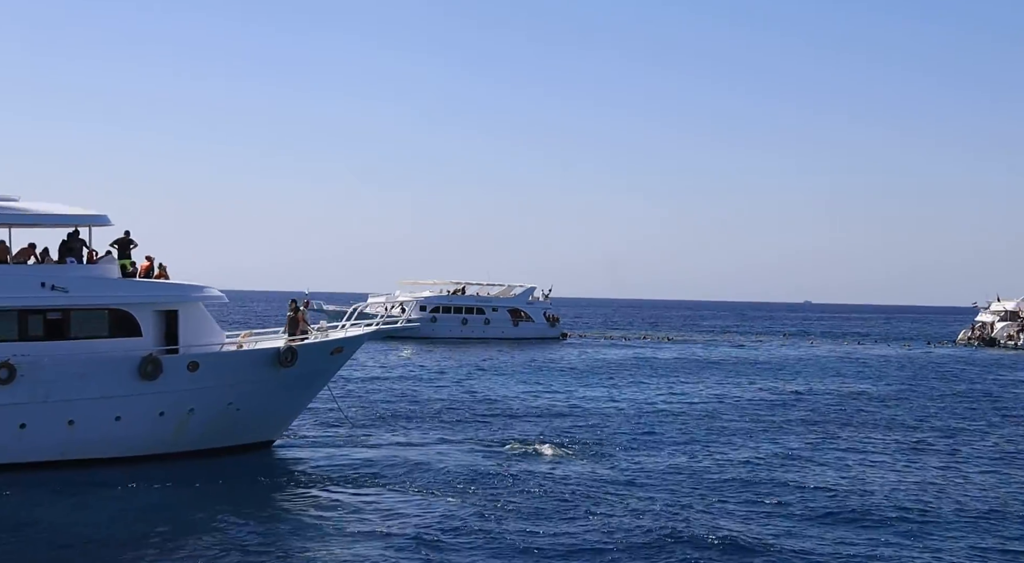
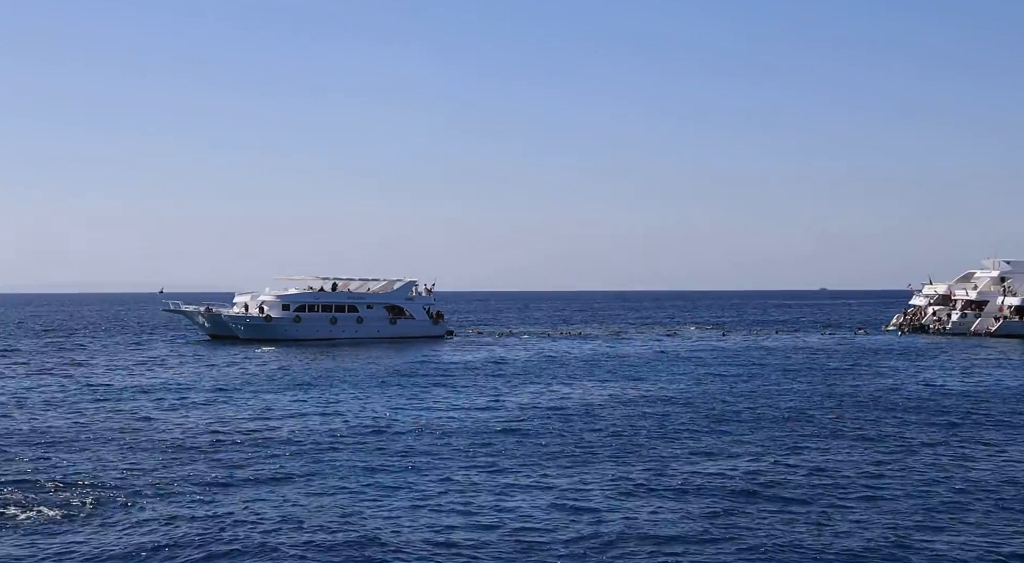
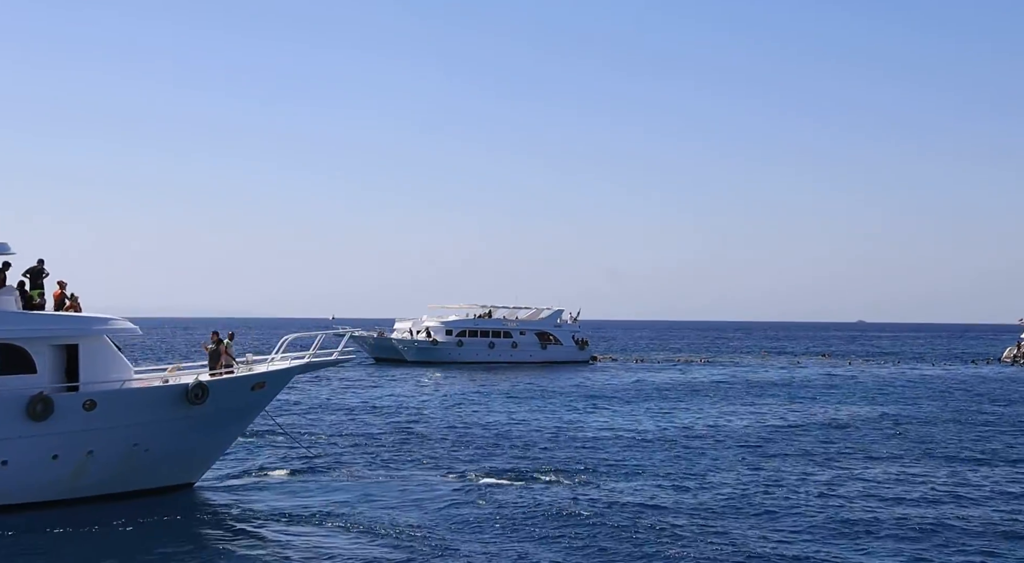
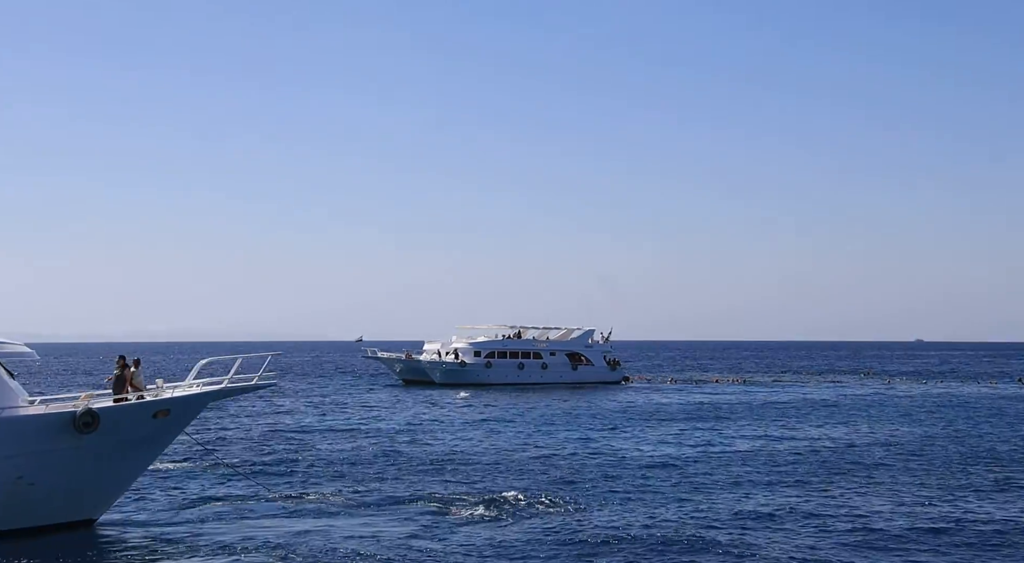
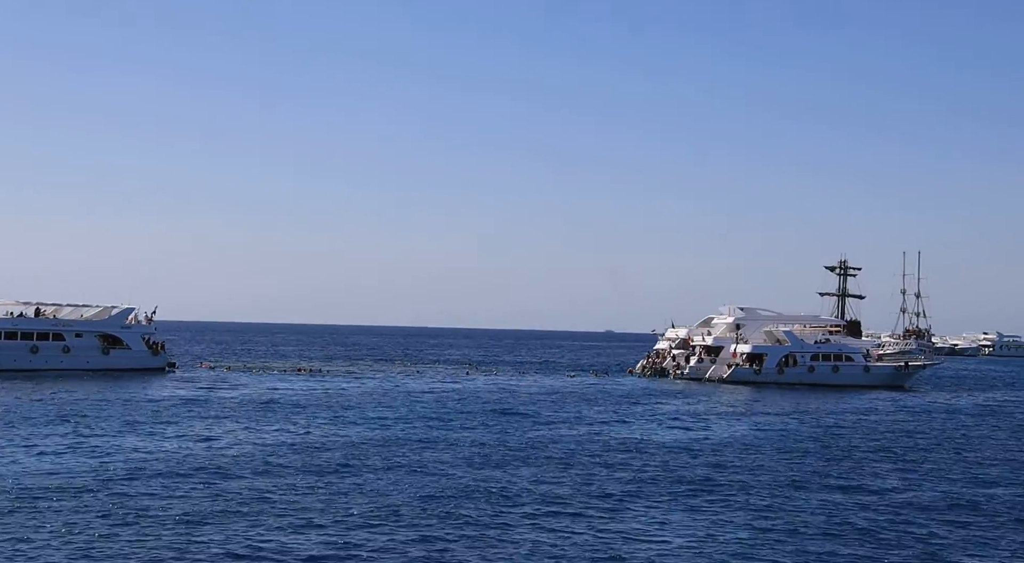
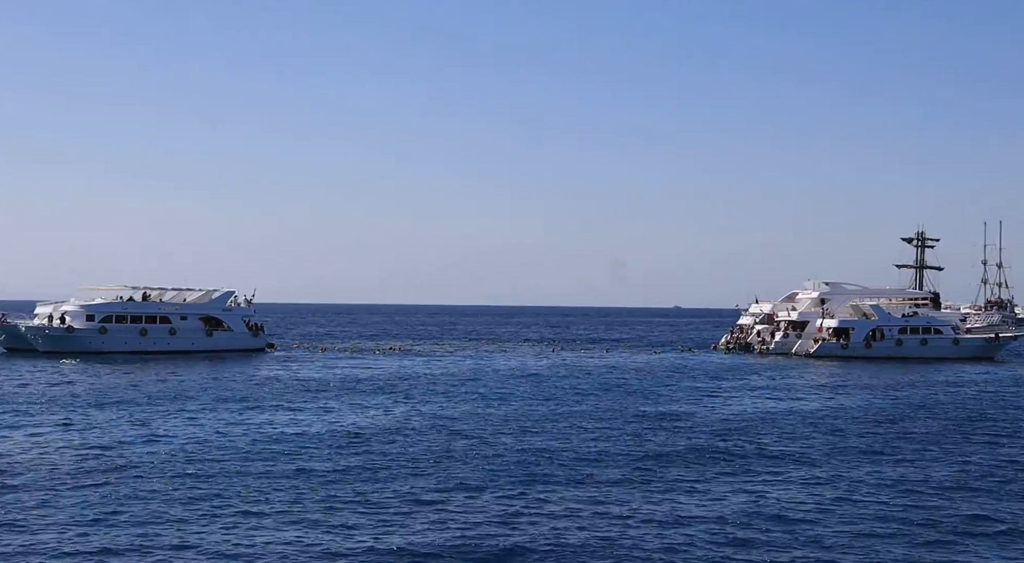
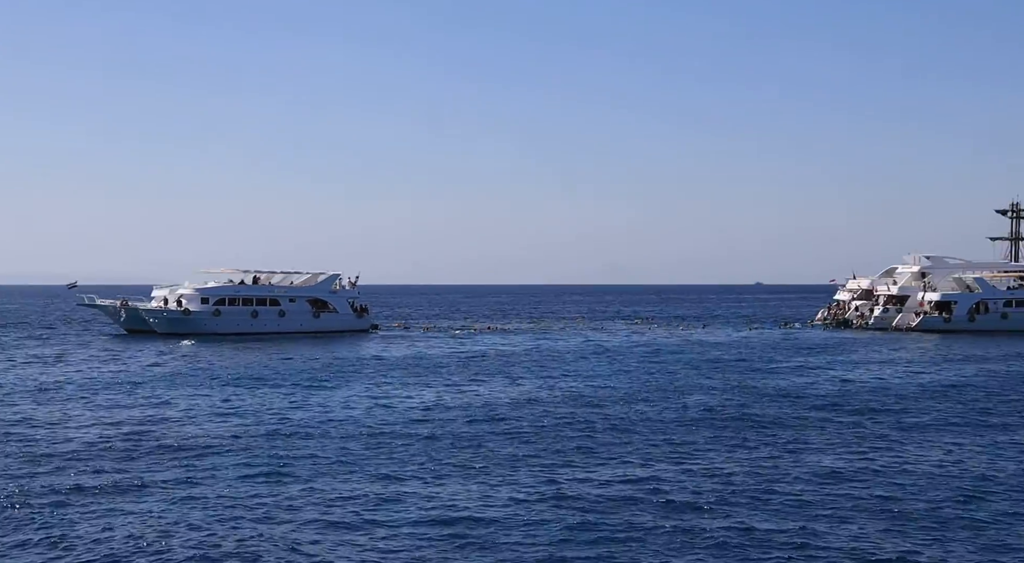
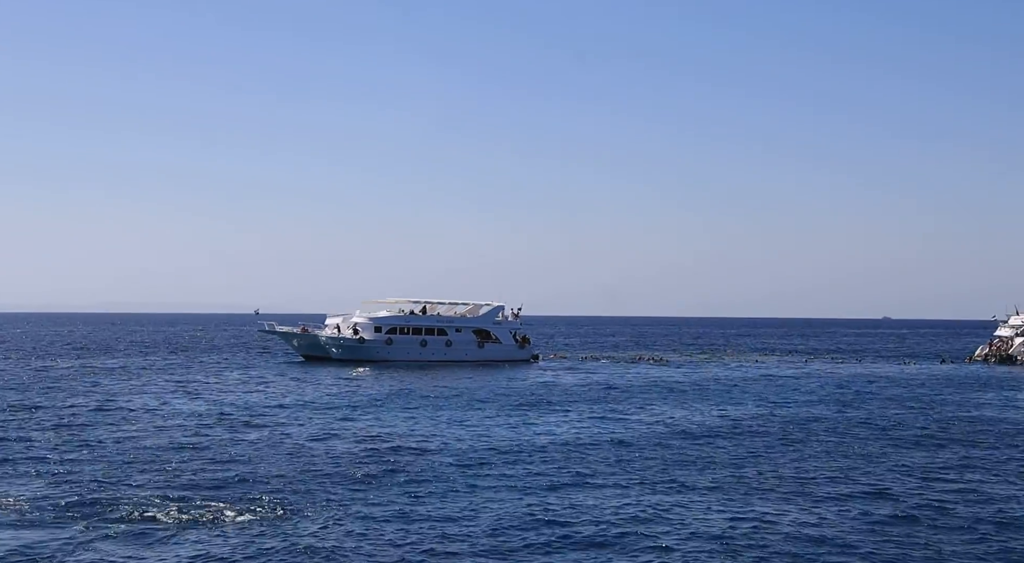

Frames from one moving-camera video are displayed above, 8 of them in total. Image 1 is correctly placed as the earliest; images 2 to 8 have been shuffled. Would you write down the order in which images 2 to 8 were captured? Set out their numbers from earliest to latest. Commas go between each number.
3, 4, 8, 2, 7, 6, 5
